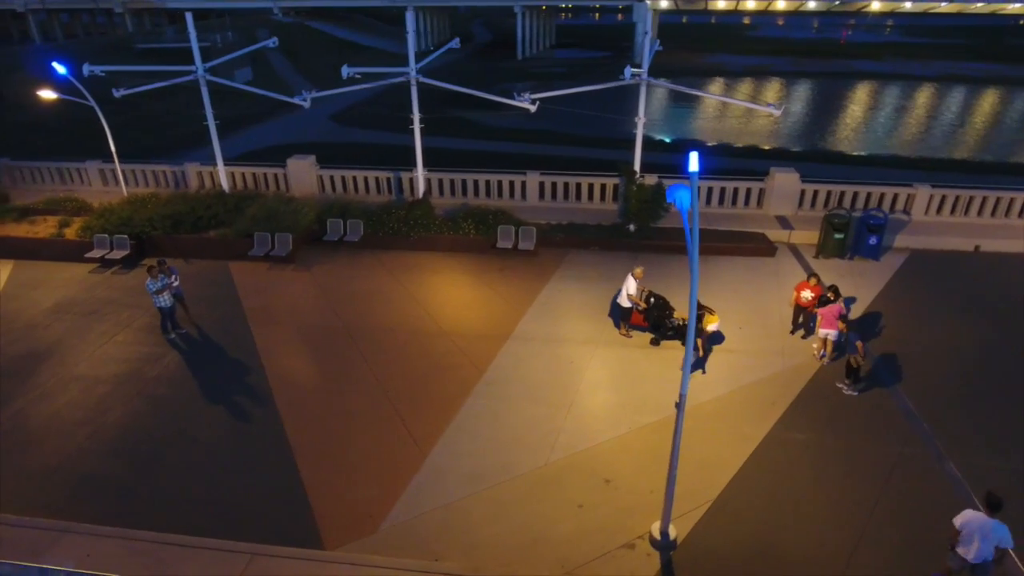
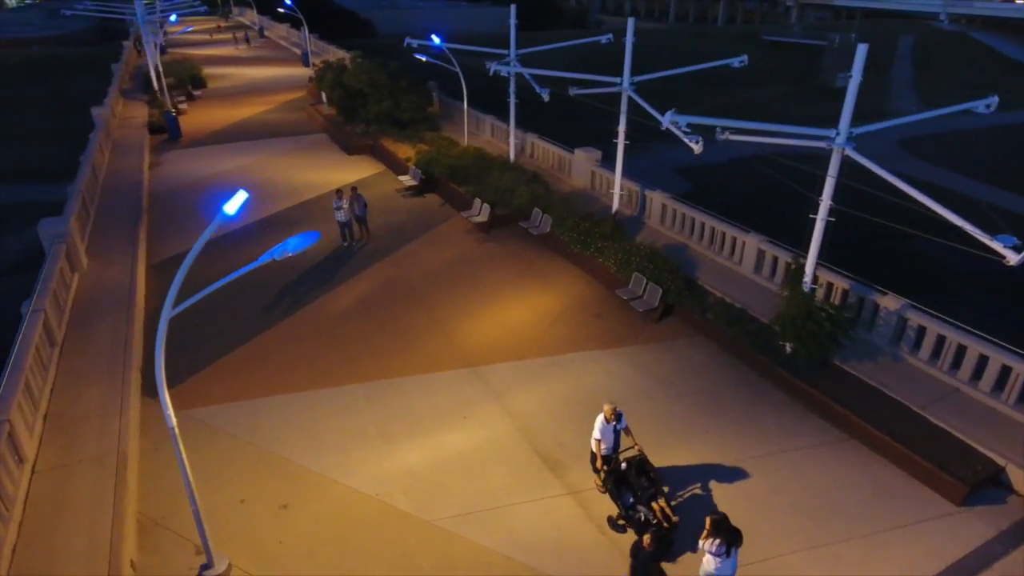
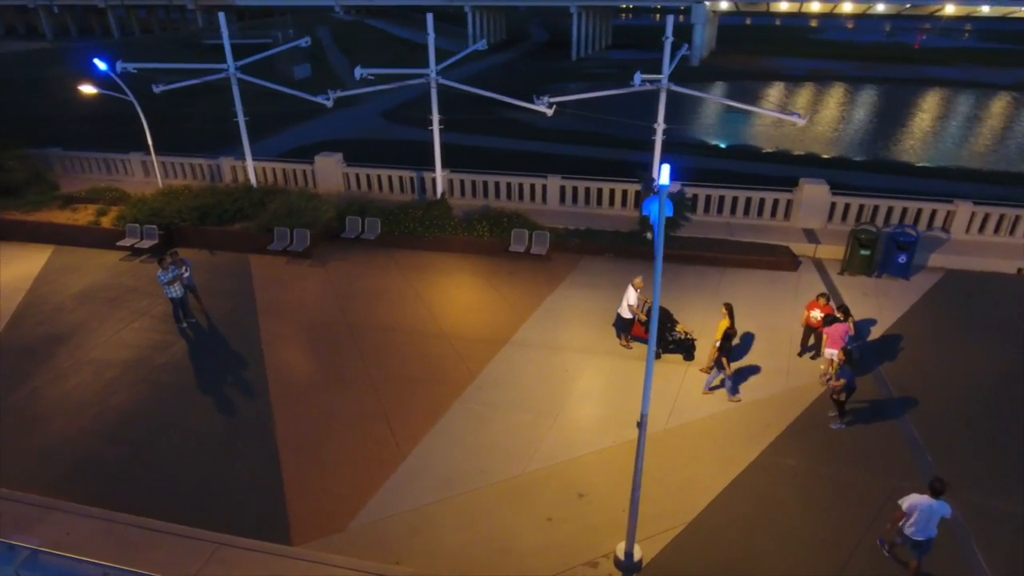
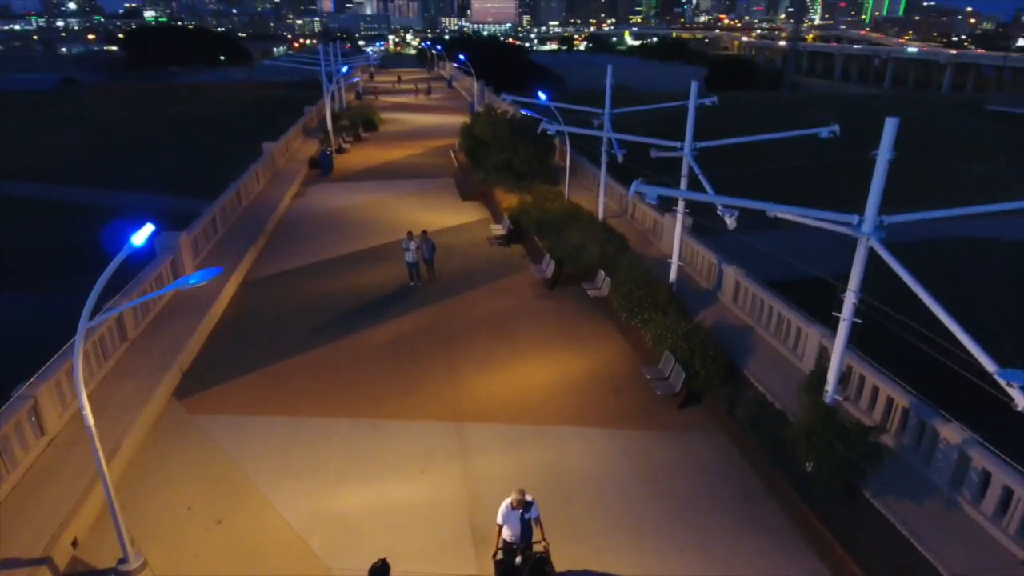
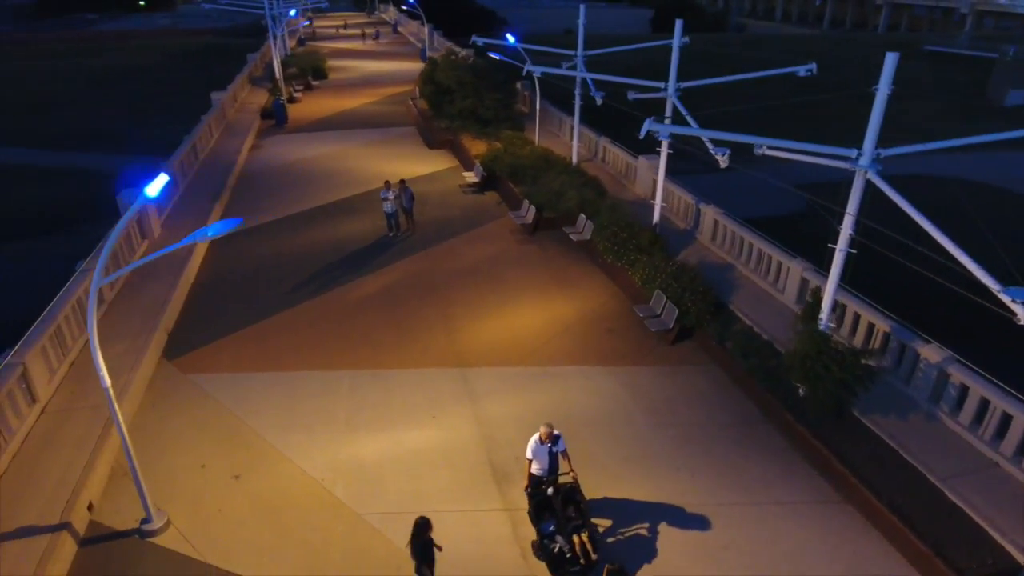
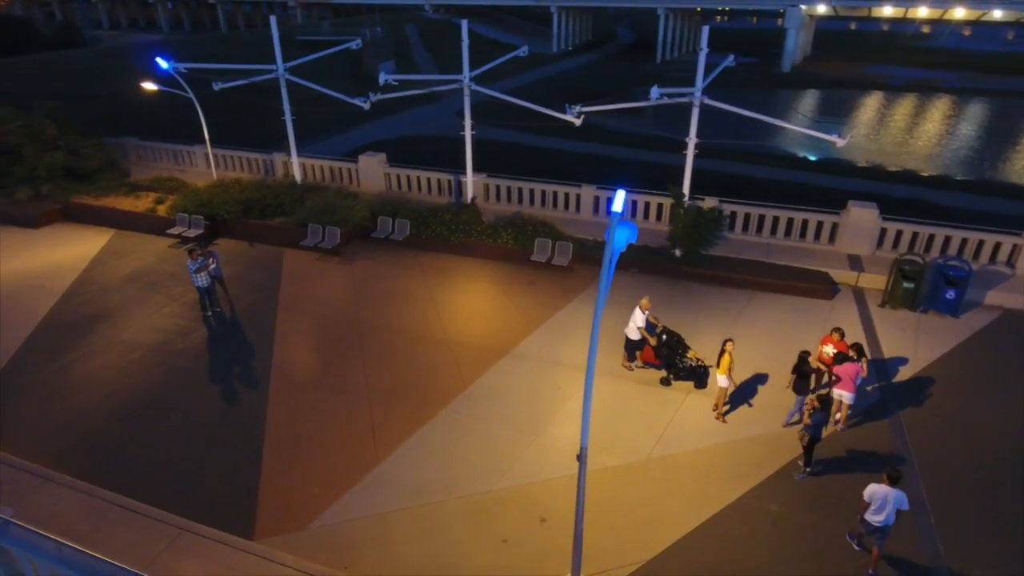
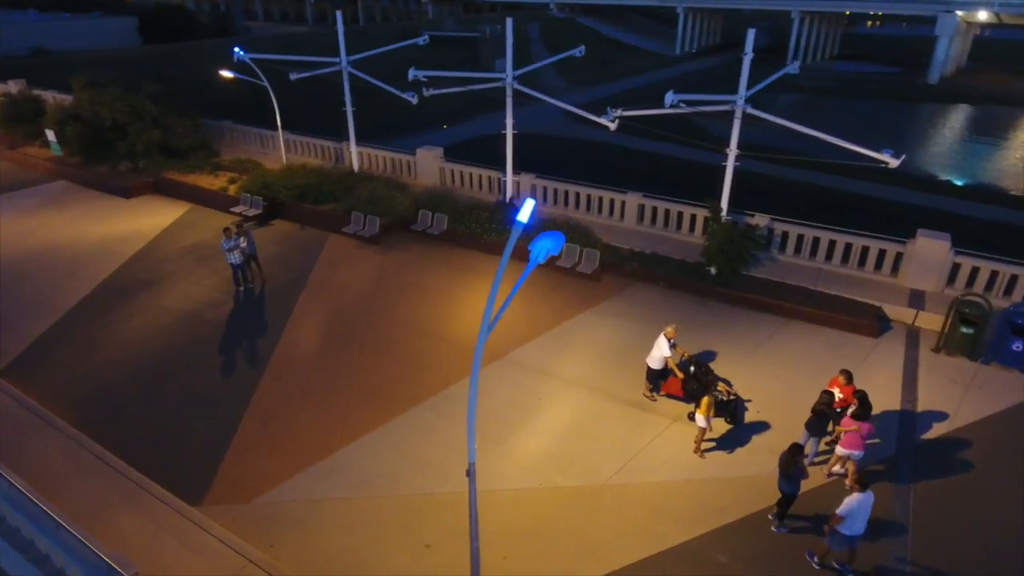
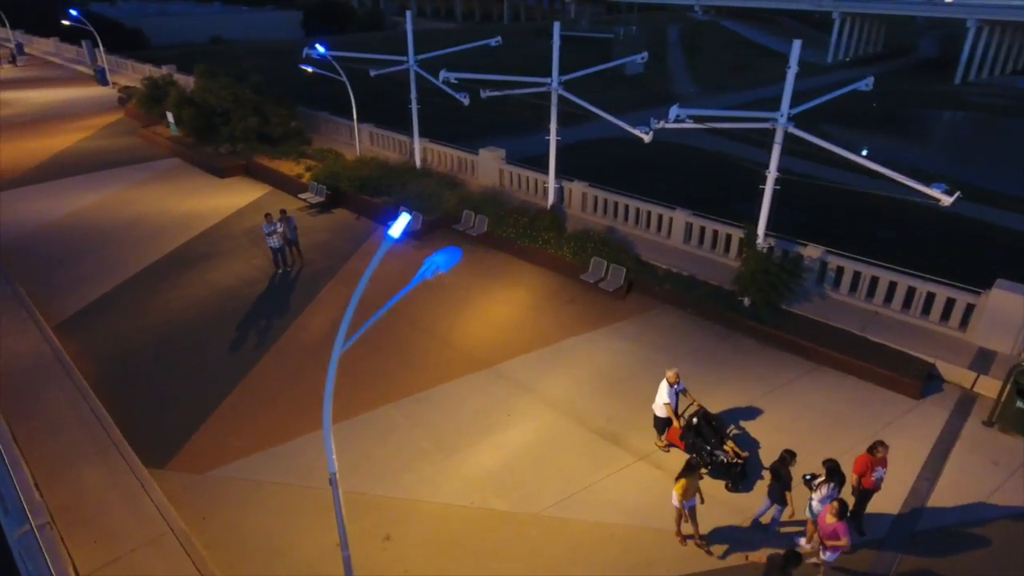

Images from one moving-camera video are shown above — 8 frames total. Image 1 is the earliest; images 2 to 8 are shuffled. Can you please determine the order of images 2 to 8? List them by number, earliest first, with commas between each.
3, 6, 7, 8, 2, 5, 4
